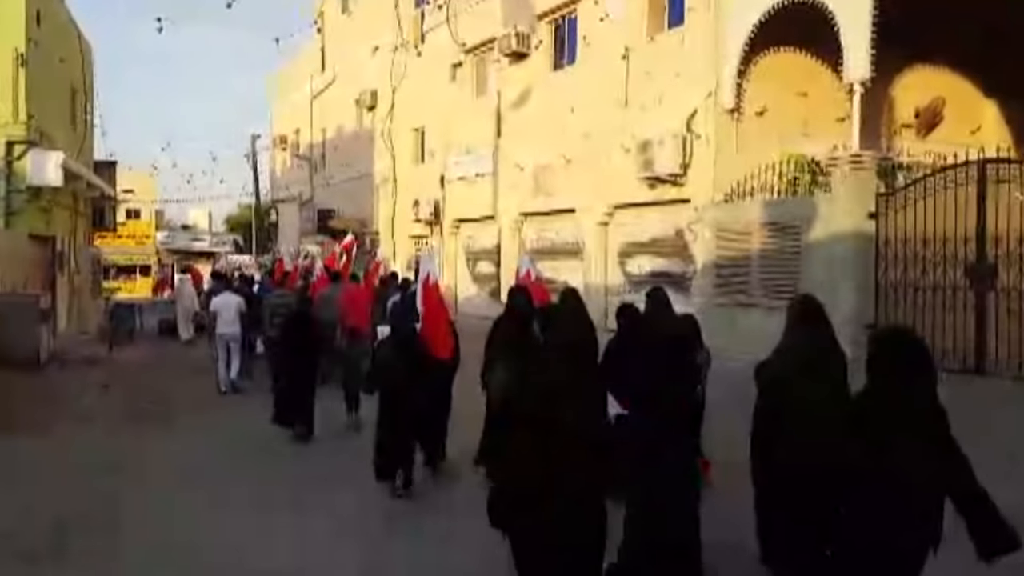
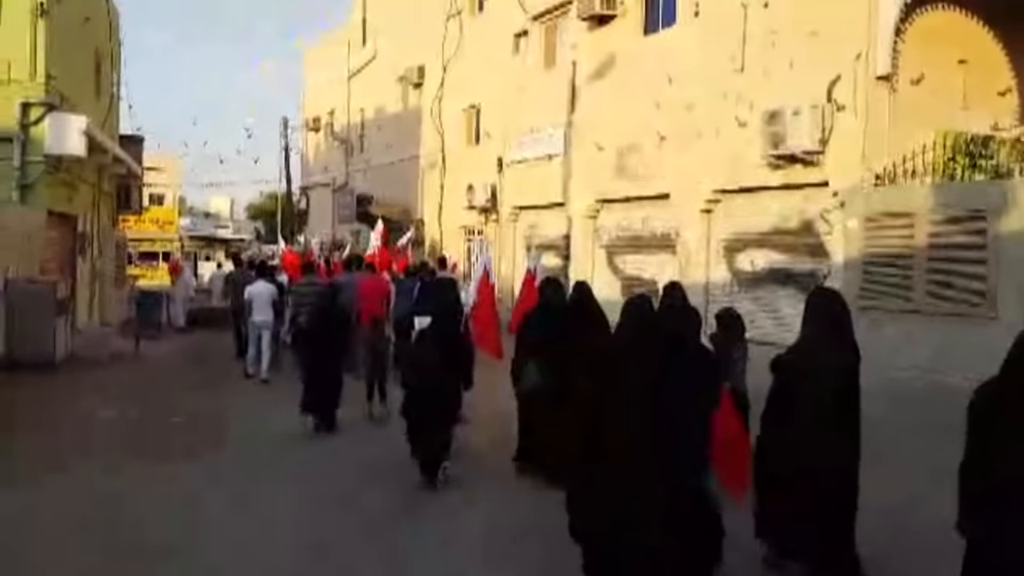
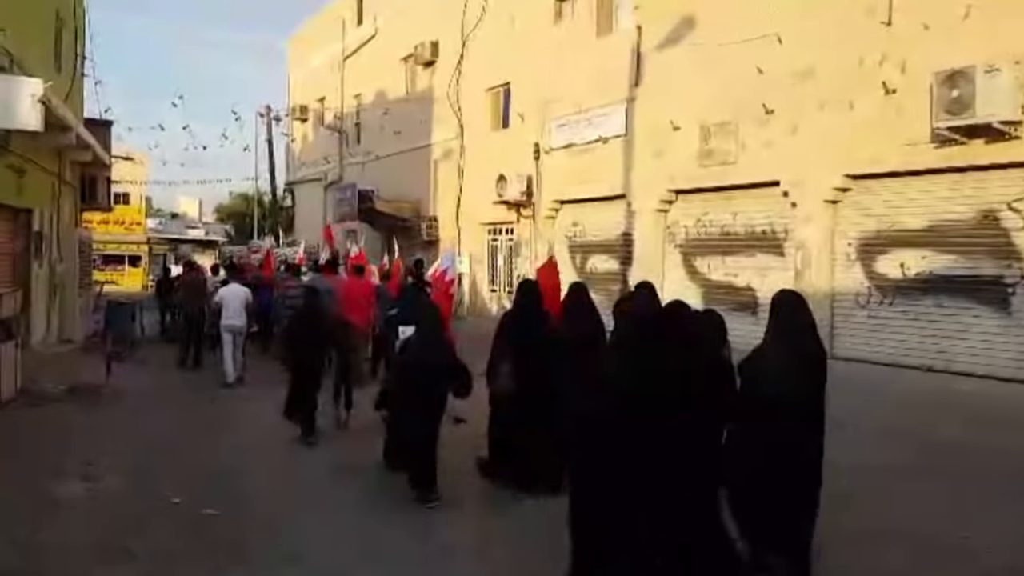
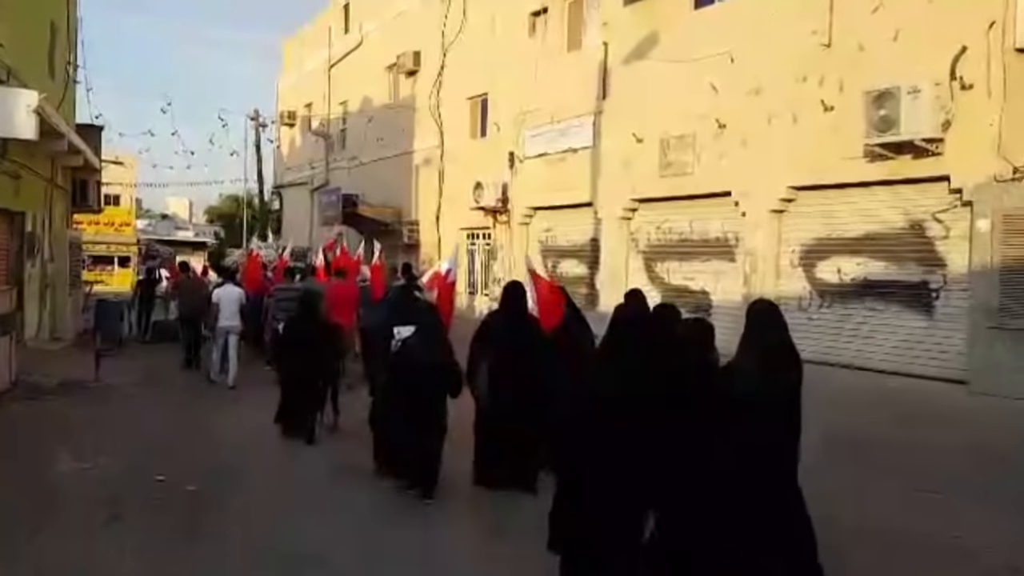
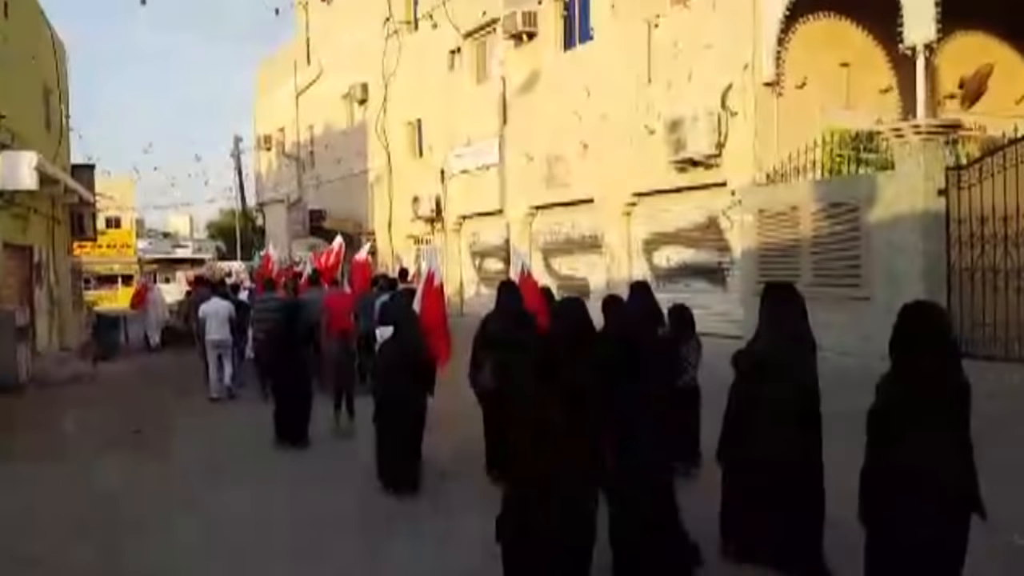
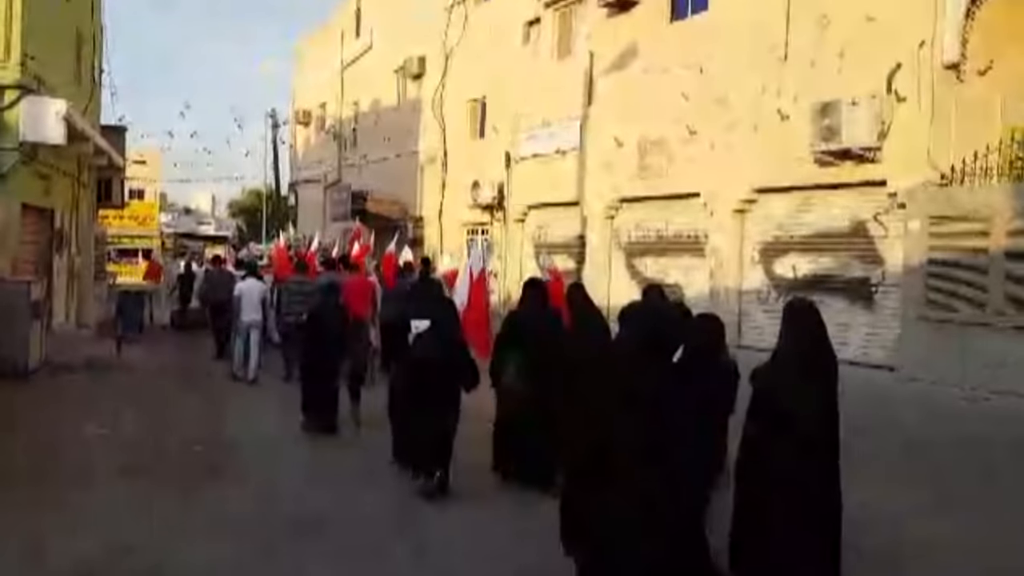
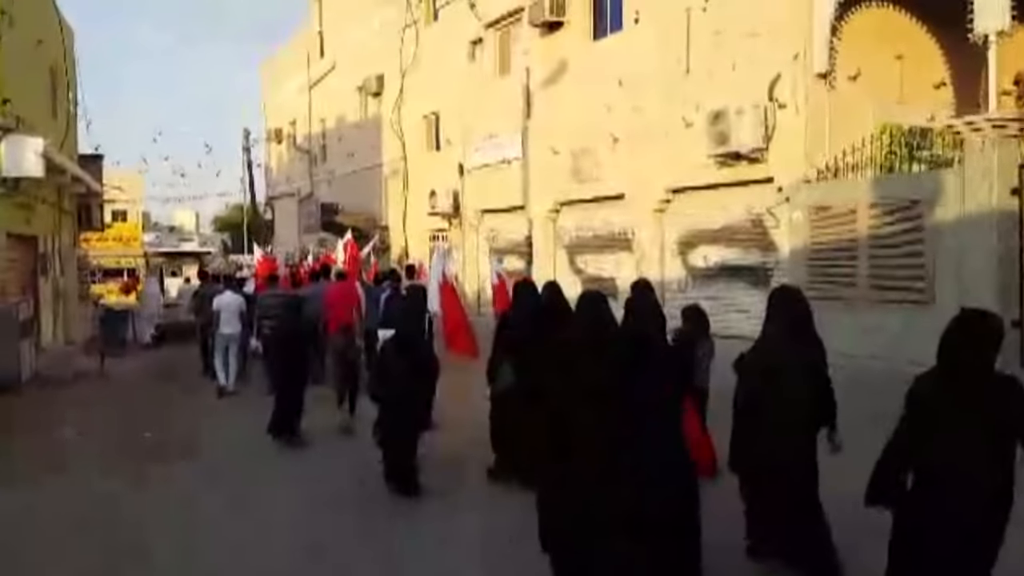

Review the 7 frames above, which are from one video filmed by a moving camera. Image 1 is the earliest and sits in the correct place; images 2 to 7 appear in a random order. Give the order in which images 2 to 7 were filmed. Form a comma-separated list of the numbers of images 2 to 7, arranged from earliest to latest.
5, 7, 2, 6, 4, 3
